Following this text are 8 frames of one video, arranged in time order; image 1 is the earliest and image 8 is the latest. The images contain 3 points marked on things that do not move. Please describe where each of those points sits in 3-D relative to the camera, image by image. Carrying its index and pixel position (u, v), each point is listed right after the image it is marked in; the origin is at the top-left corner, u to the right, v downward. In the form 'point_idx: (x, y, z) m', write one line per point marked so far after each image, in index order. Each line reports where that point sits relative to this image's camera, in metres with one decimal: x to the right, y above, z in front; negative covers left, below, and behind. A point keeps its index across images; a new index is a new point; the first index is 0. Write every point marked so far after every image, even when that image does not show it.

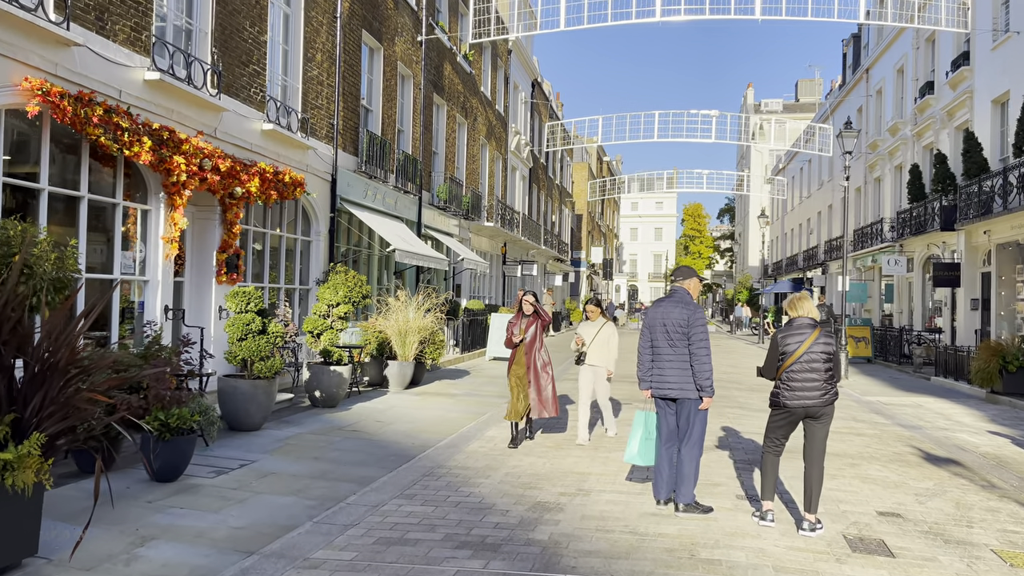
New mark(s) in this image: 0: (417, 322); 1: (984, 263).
0: (-1.5, -0.5, +12.7) m
1: (+10.6, +0.6, +17.9) m
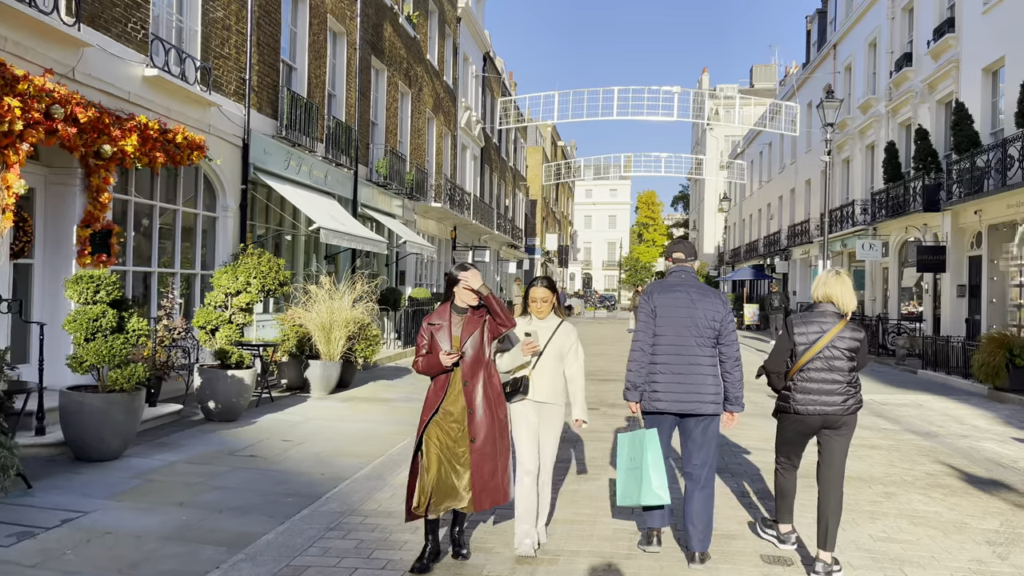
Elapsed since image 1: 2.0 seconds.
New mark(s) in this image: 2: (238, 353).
0: (-2.2, -0.3, +10.7) m
1: (+9.6, +0.9, +16.6) m
2: (-2.9, -0.7, +8.5) m
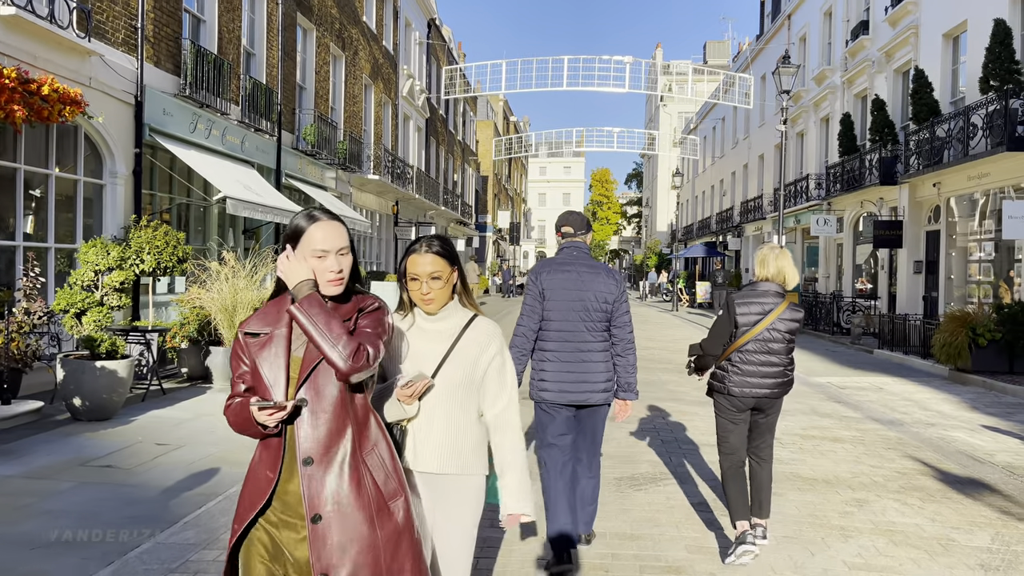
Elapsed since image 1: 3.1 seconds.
0: (-3.1, -0.1, +9.4) m
1: (+8.4, +1.4, +16.0) m
2: (-3.6, -0.5, +7.2) m
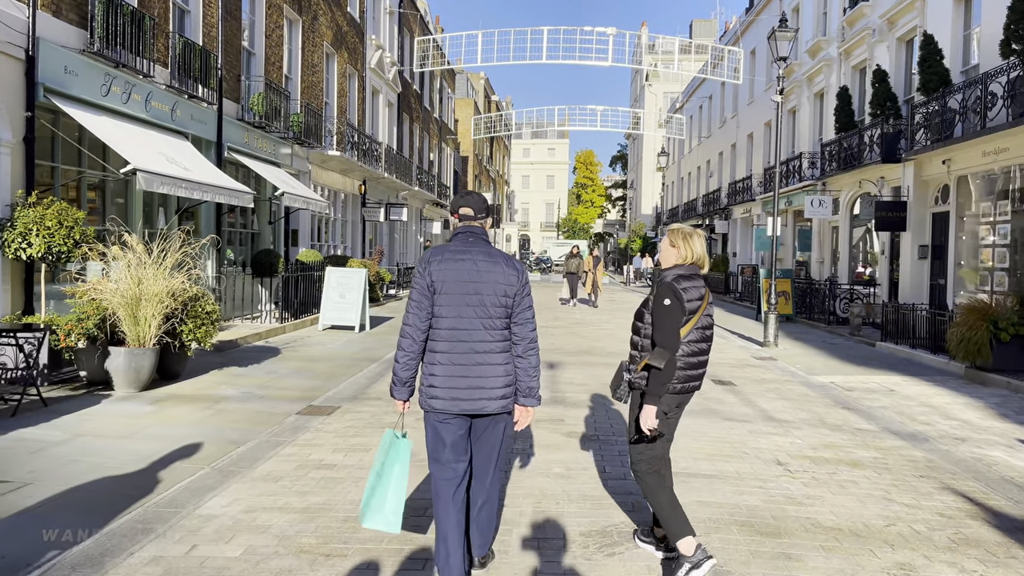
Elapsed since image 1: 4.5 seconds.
0: (-3.5, 0.0, +8.0) m
1: (+7.8, +1.6, +14.7) m
2: (-4.0, -0.4, +5.8) m
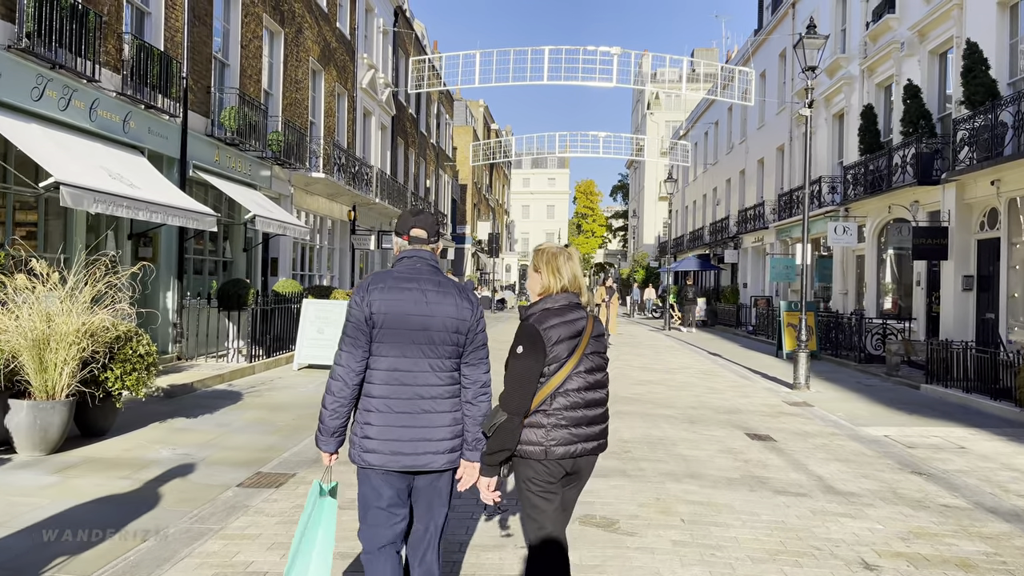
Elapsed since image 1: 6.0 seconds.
0: (-3.5, -0.3, +6.5) m
1: (+7.8, +1.0, +13.2) m
2: (-4.0, -0.6, +4.3) m
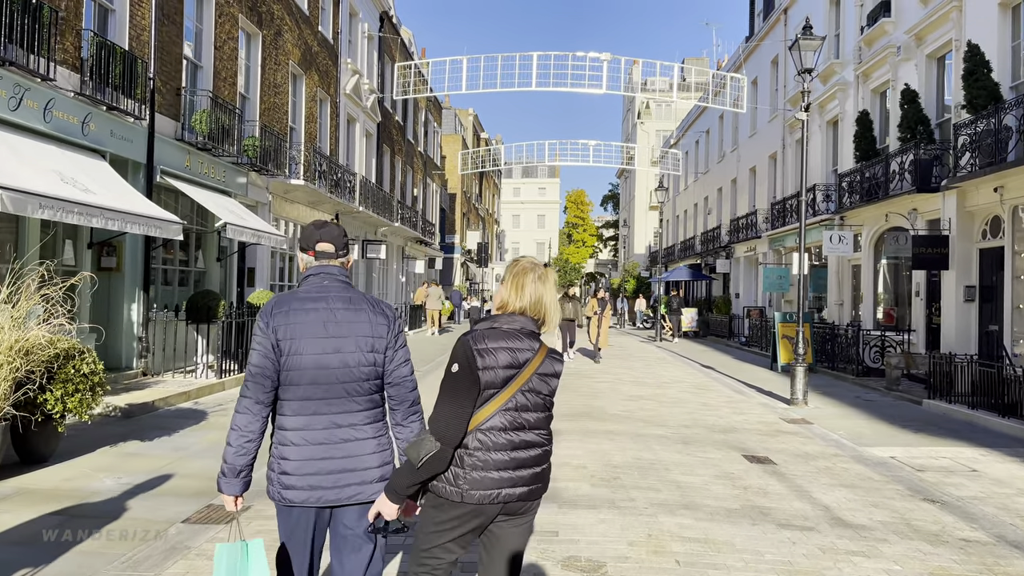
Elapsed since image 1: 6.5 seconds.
0: (-3.7, -0.4, +5.9) m
1: (+7.6, +0.9, +12.8) m
2: (-4.2, -0.7, +3.6) m
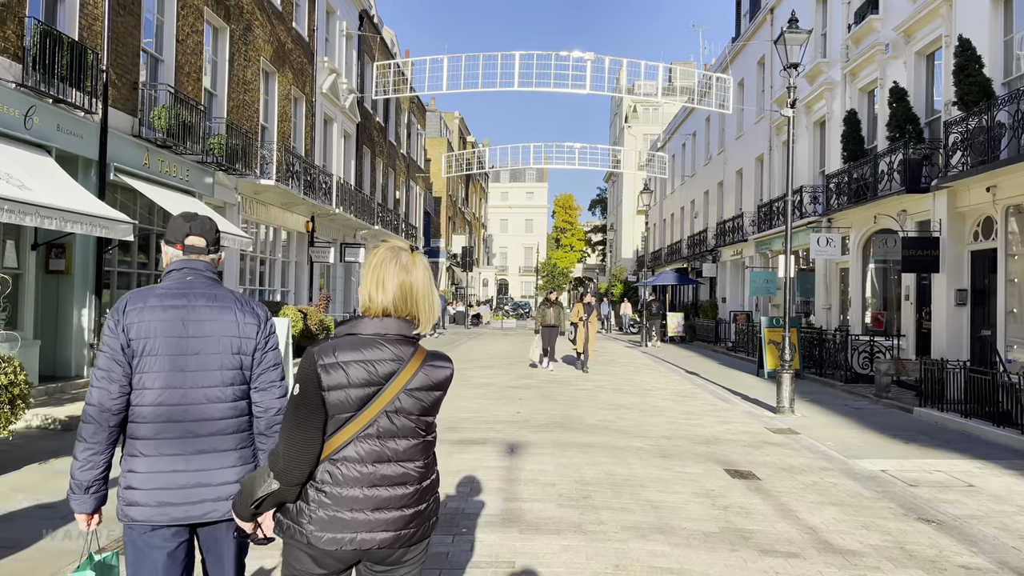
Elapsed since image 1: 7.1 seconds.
0: (-4.0, -0.4, +5.3) m
1: (+7.2, +0.8, +12.3) m
2: (-4.4, -0.7, +3.0) m
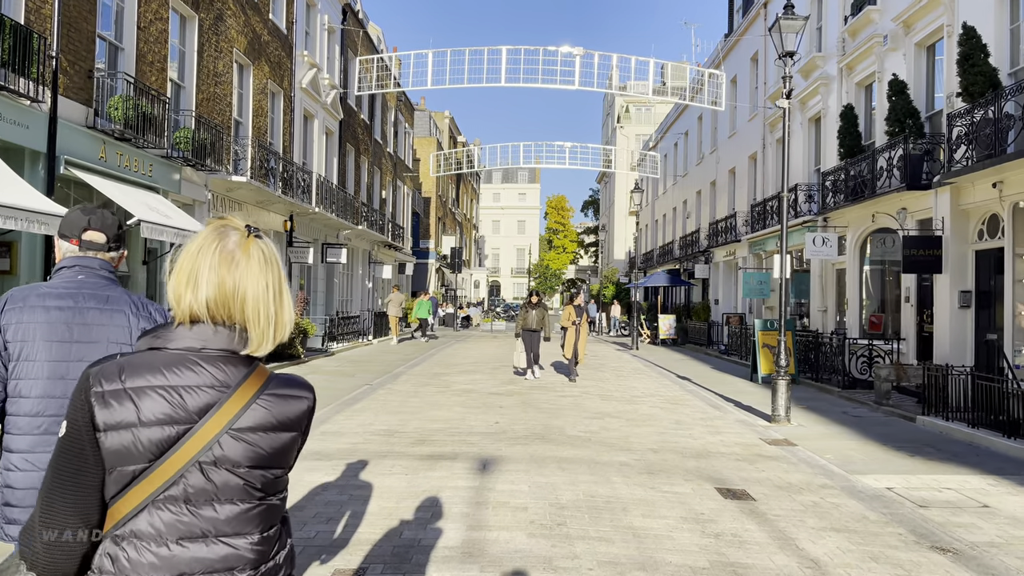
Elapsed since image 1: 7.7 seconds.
0: (-4.2, -0.4, +4.6) m
1: (+6.9, +0.8, +11.7) m
2: (-4.7, -0.7, +2.3) m
